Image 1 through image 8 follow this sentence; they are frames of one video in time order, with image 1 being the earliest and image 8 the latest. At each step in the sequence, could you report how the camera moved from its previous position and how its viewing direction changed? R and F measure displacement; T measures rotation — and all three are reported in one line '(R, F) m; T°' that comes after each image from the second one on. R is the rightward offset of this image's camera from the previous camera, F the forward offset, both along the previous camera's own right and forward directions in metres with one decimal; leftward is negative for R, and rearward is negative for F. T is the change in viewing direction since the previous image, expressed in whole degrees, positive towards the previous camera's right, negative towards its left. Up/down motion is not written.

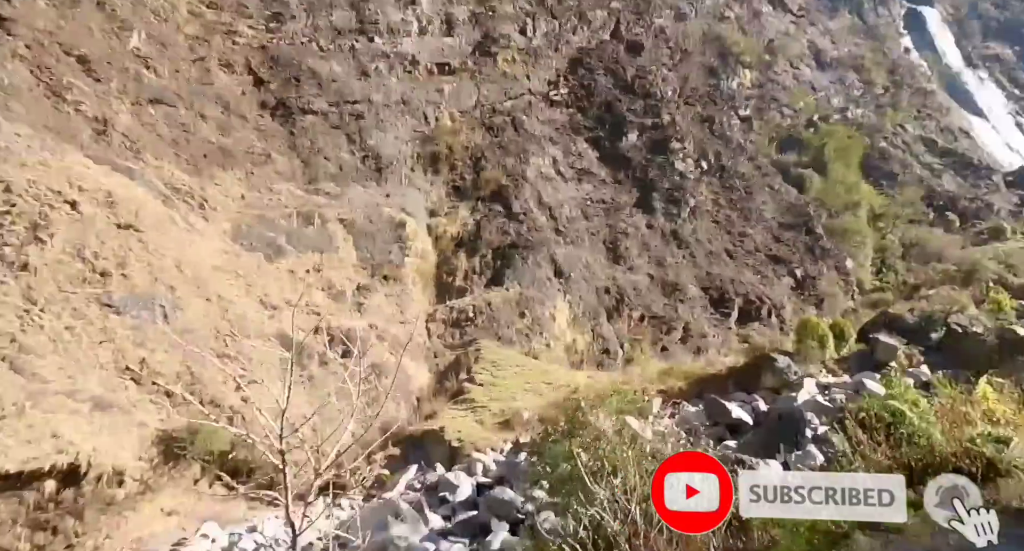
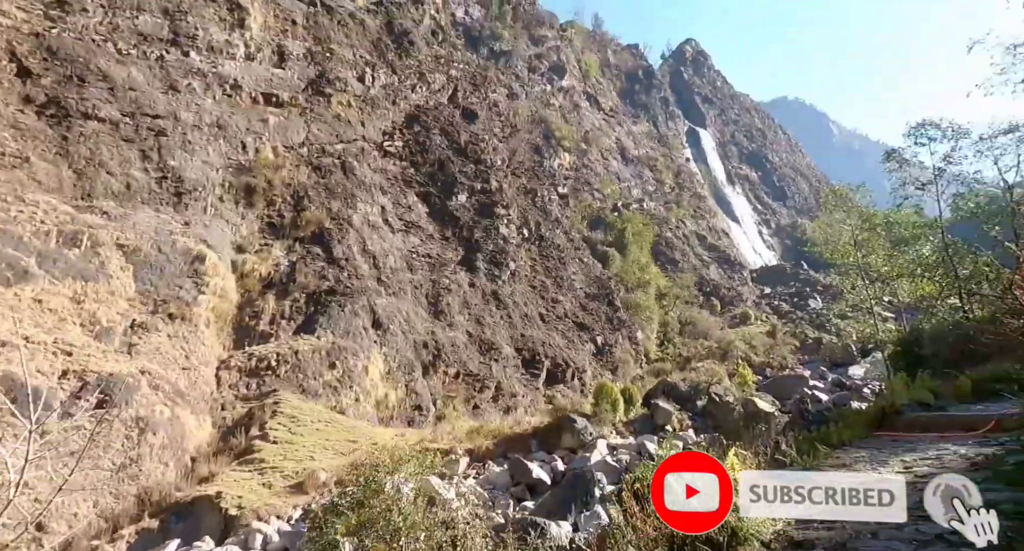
(0.0, +0.4) m; +16°
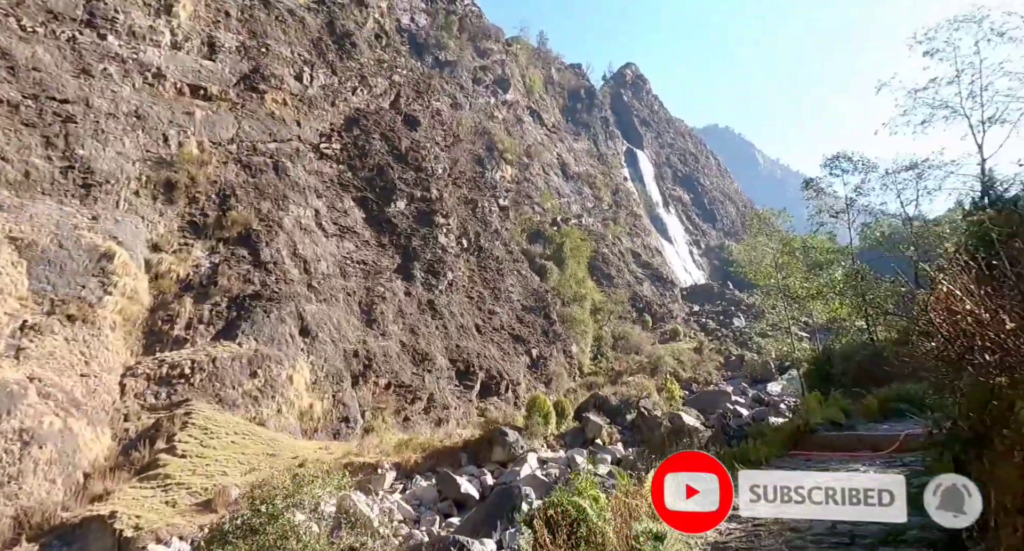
(+0.1, +0.2) m; +5°
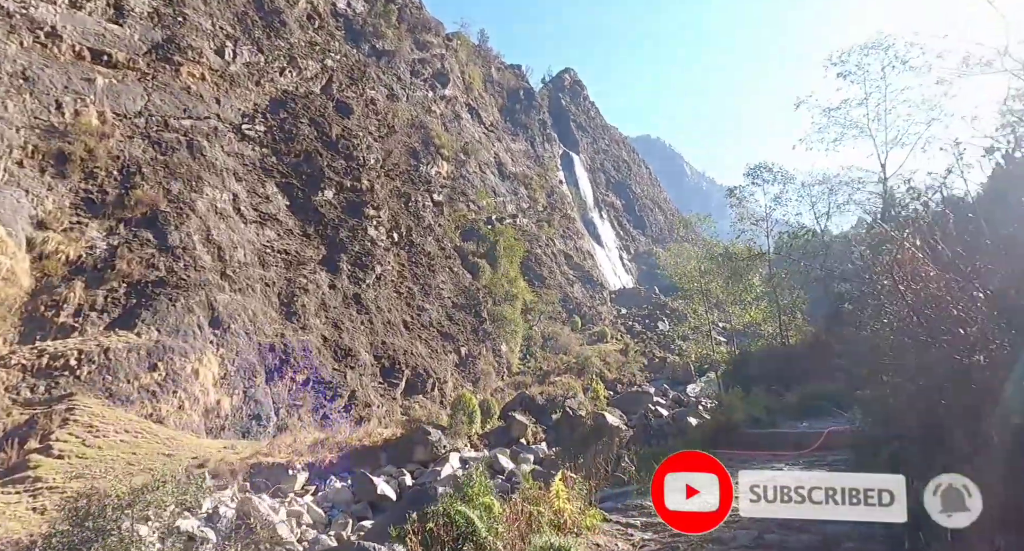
(+0.1, +0.3) m; +6°
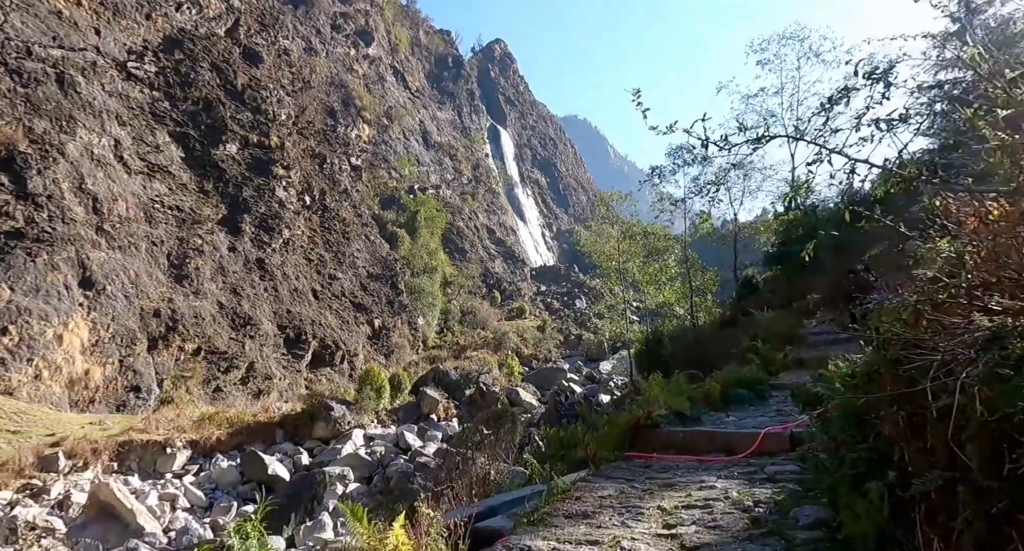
(+0.1, +0.6) m; +7°
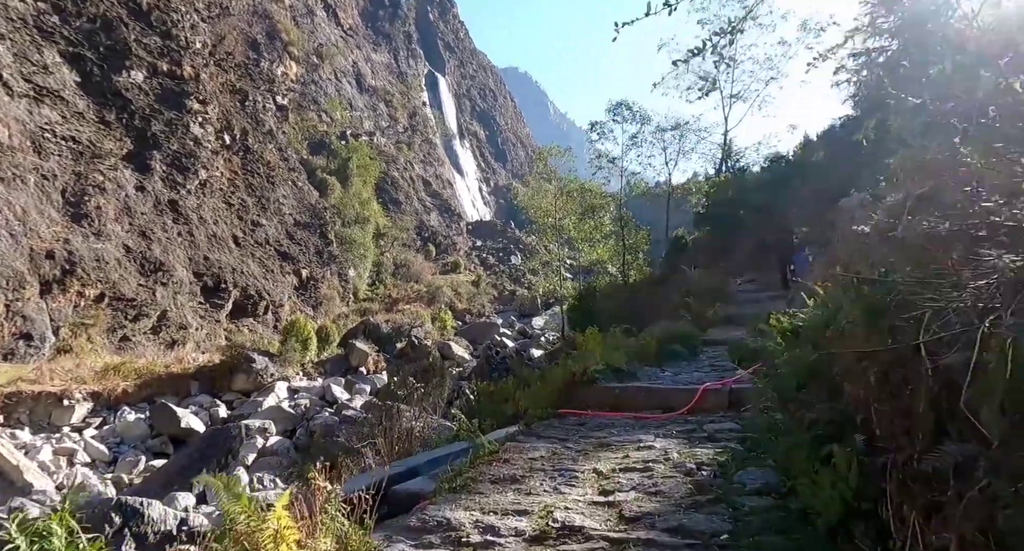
(+0.1, +0.5) m; +6°
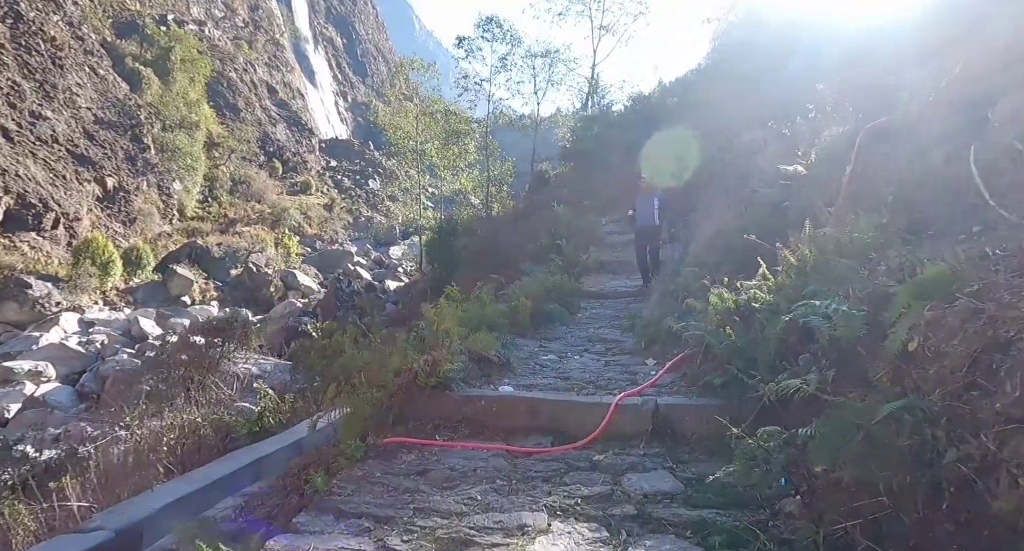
(+0.2, +1.7) m; +12°
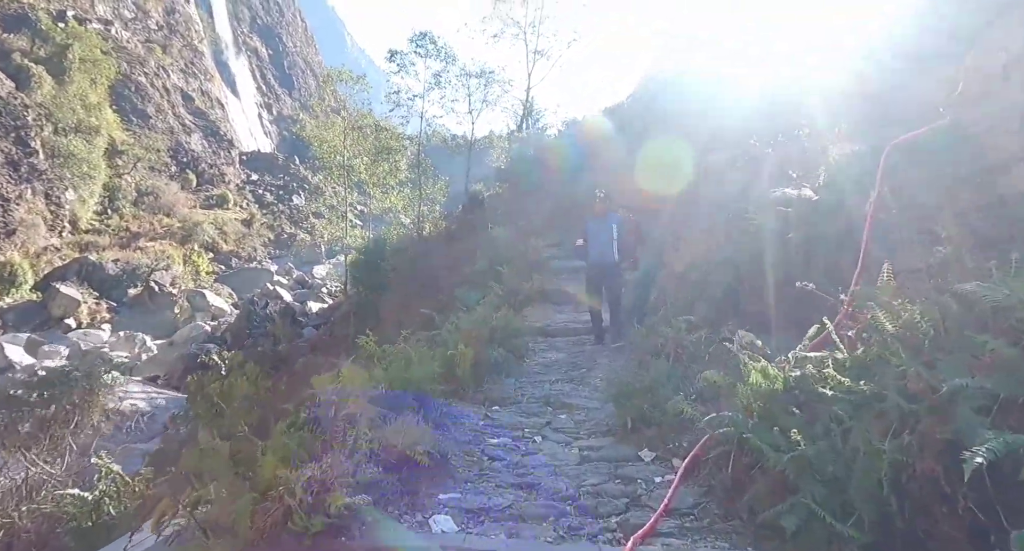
(0.0, +1.0) m; +6°
